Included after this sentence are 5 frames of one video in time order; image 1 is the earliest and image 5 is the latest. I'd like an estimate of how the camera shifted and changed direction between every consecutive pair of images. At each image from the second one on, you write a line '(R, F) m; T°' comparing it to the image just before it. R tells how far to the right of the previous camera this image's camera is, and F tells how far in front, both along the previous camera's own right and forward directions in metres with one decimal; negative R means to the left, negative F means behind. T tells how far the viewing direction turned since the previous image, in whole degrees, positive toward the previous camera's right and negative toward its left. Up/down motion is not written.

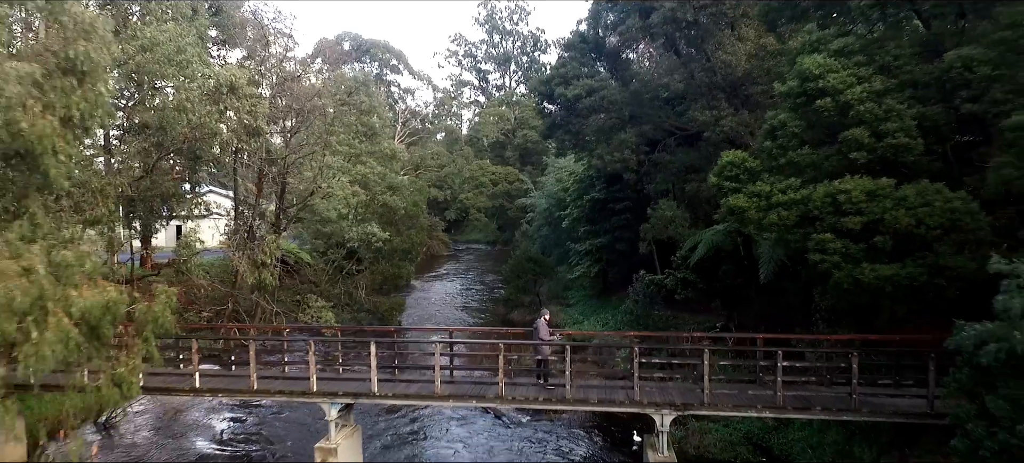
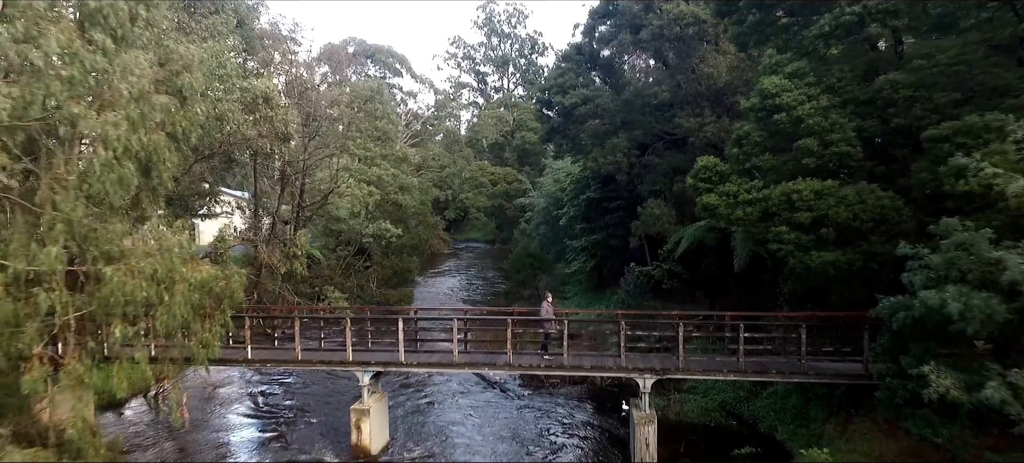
(-0.2, -1.7) m; 0°
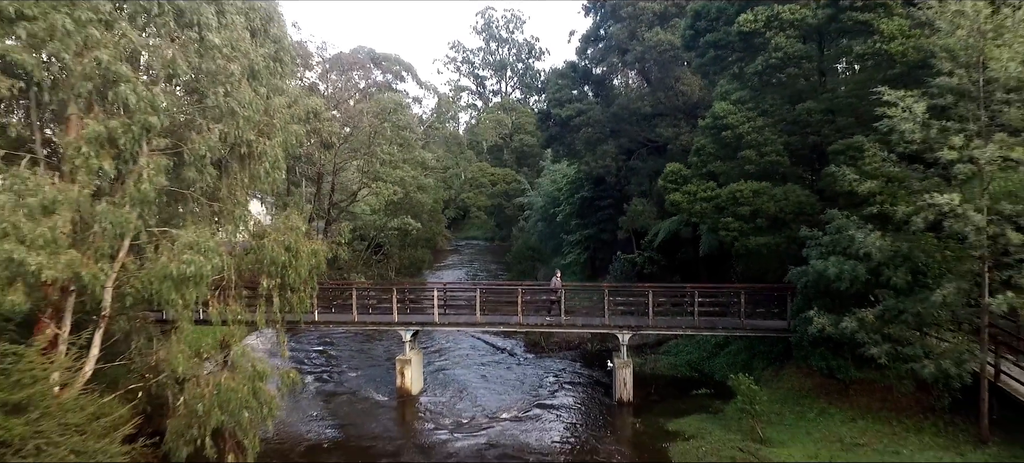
(-0.3, -3.2) m; 0°
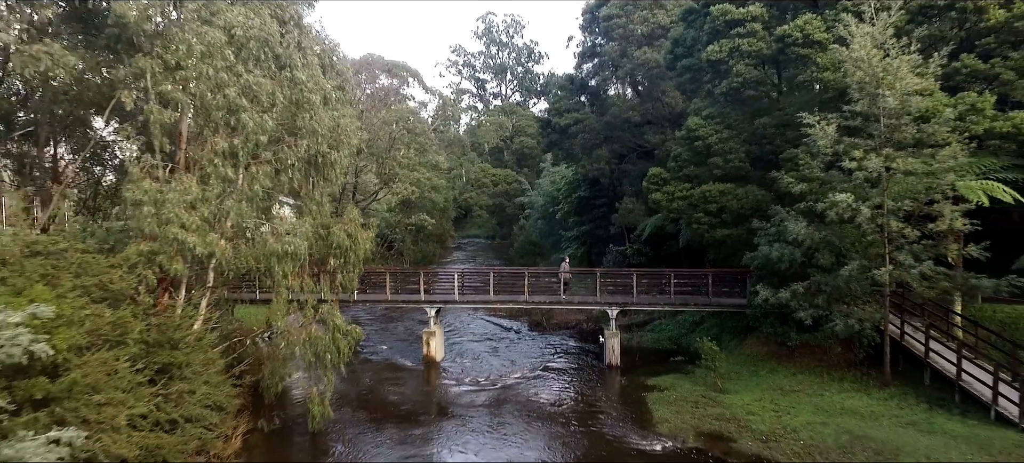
(-0.3, -2.8) m; 0°
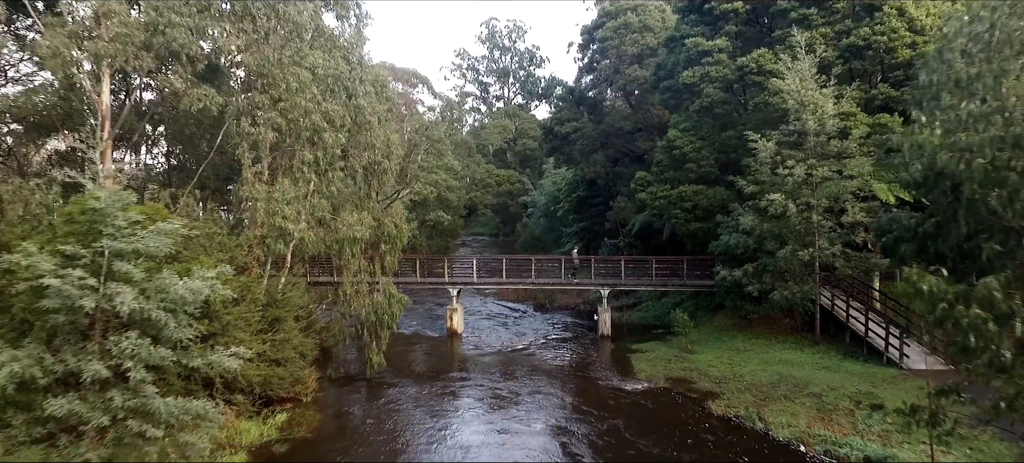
(-0.3, -3.4) m; 0°
